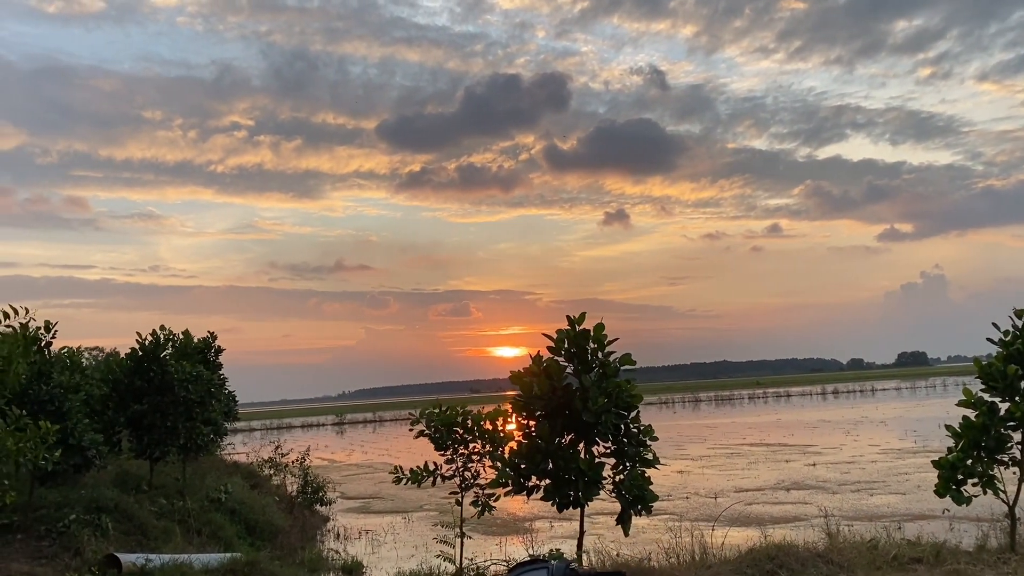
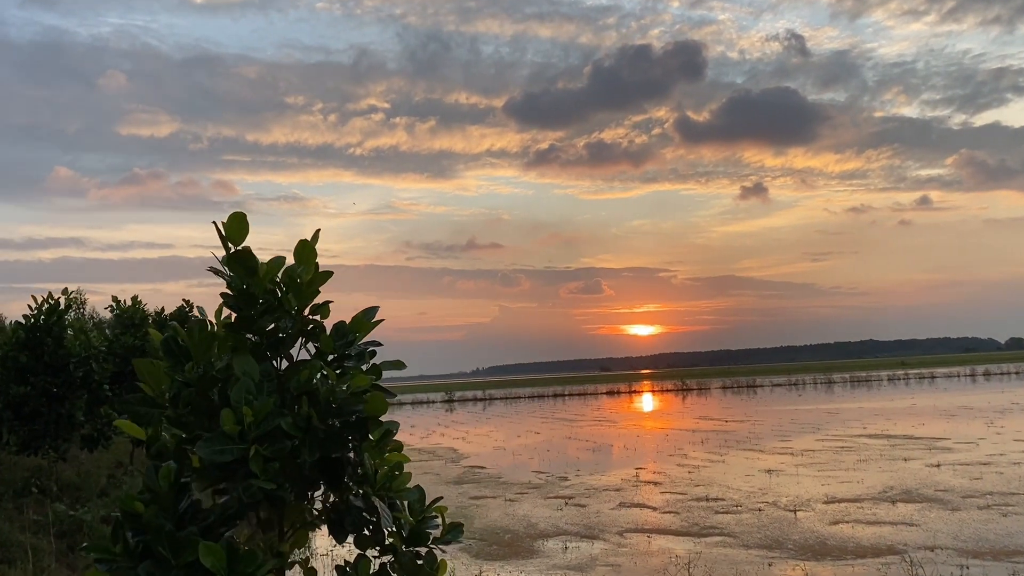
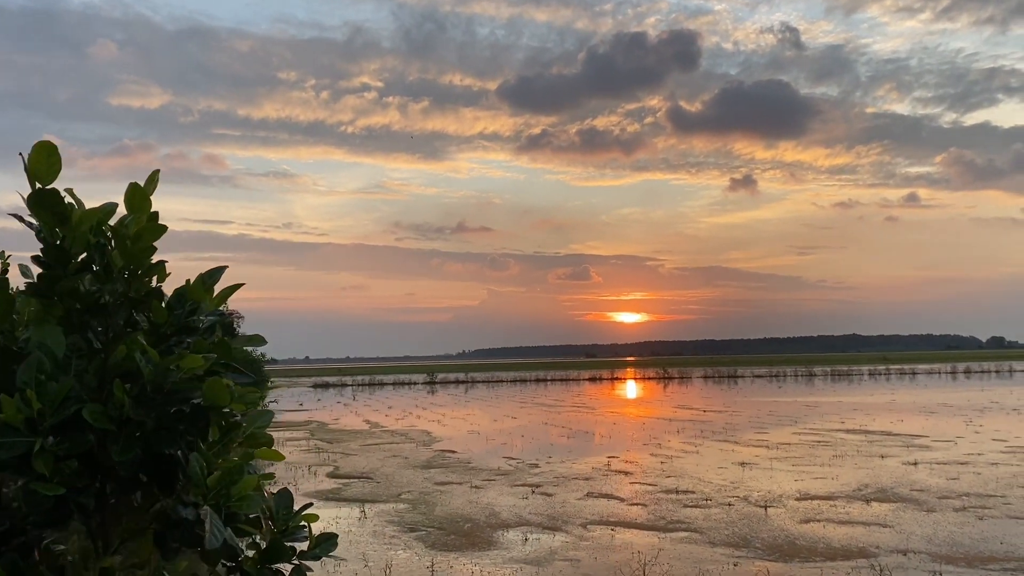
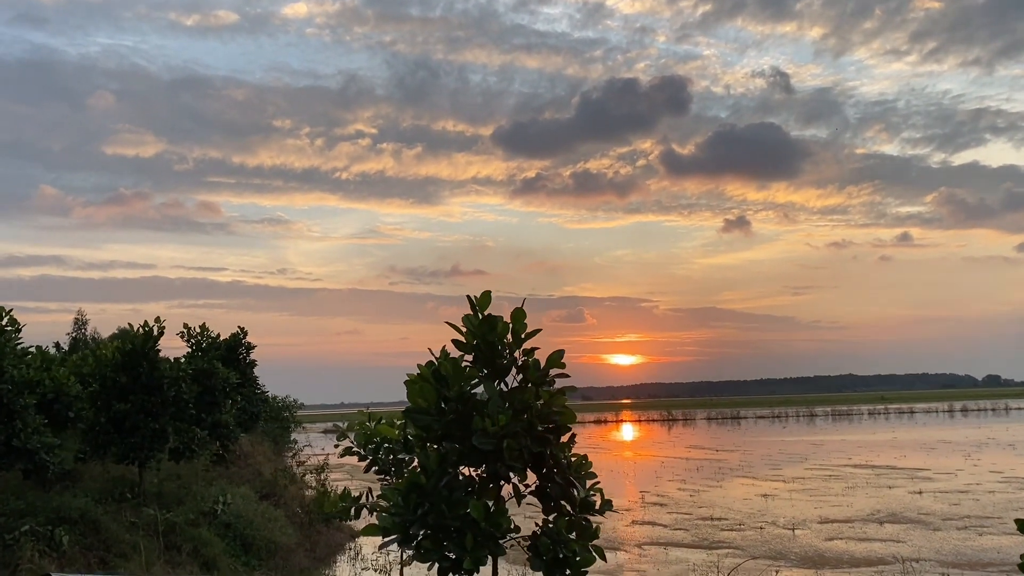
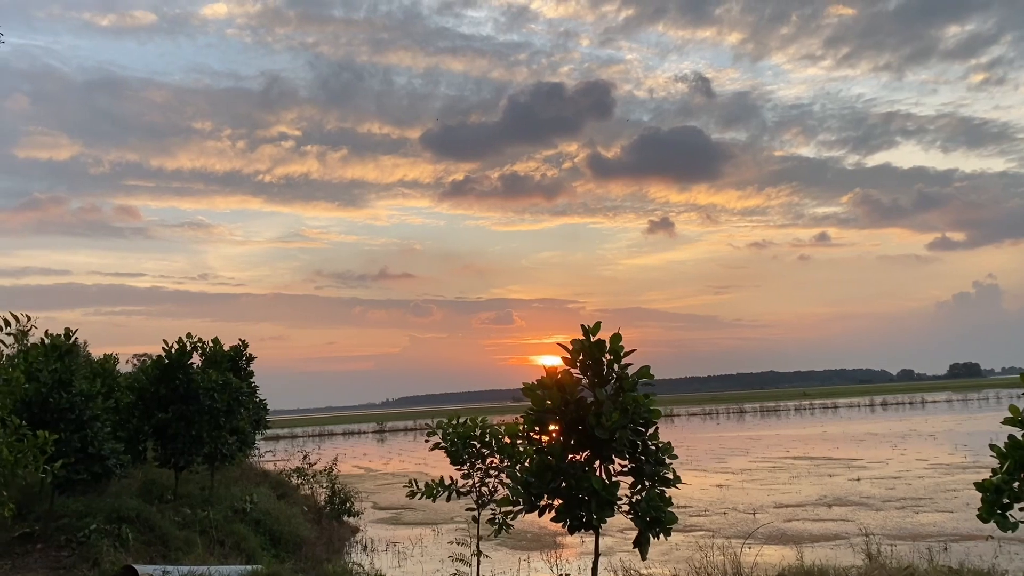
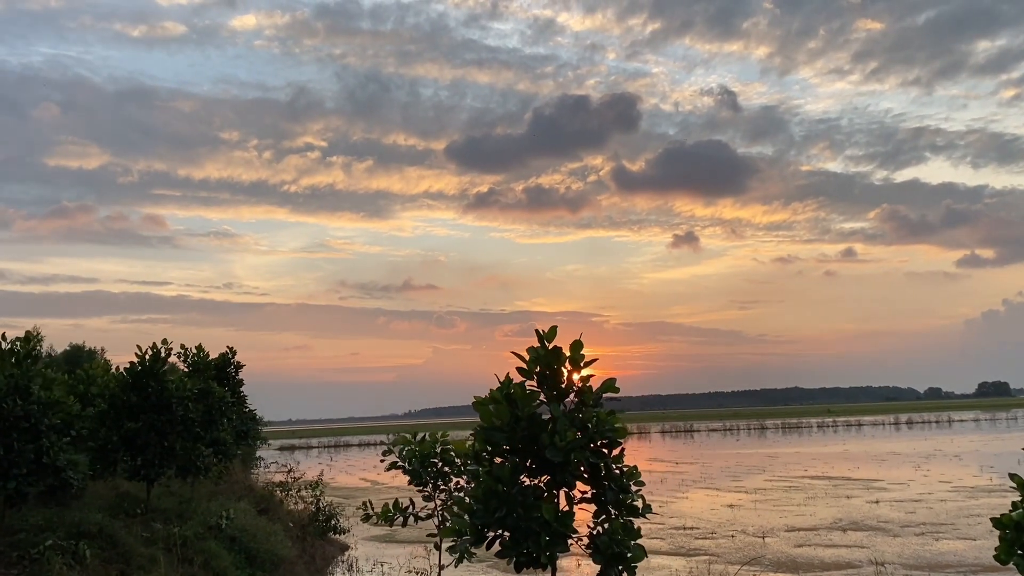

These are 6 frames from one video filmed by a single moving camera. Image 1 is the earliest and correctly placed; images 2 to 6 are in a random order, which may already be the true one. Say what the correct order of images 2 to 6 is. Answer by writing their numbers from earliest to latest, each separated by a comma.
5, 6, 4, 2, 3
